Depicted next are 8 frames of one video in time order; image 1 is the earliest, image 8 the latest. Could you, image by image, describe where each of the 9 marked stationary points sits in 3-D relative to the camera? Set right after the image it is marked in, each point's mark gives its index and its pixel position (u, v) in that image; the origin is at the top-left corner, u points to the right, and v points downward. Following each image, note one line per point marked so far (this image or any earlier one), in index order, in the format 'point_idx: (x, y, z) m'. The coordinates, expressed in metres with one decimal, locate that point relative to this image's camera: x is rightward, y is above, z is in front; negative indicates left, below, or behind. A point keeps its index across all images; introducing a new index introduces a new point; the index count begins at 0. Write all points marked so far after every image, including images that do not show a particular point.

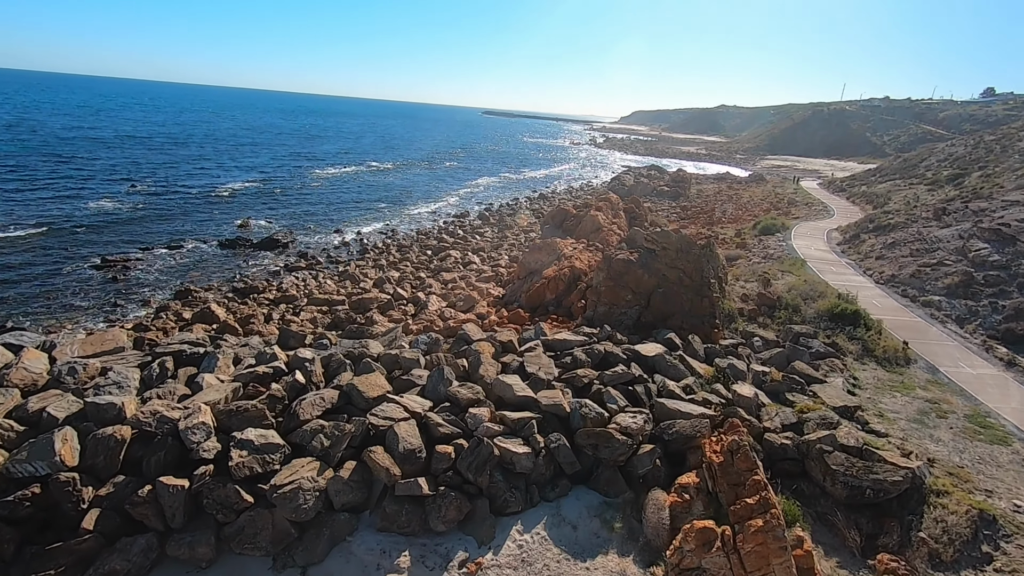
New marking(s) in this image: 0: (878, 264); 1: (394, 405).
0: (+12.0, +0.8, +17.7) m
1: (-1.8, -1.8, +8.4) m
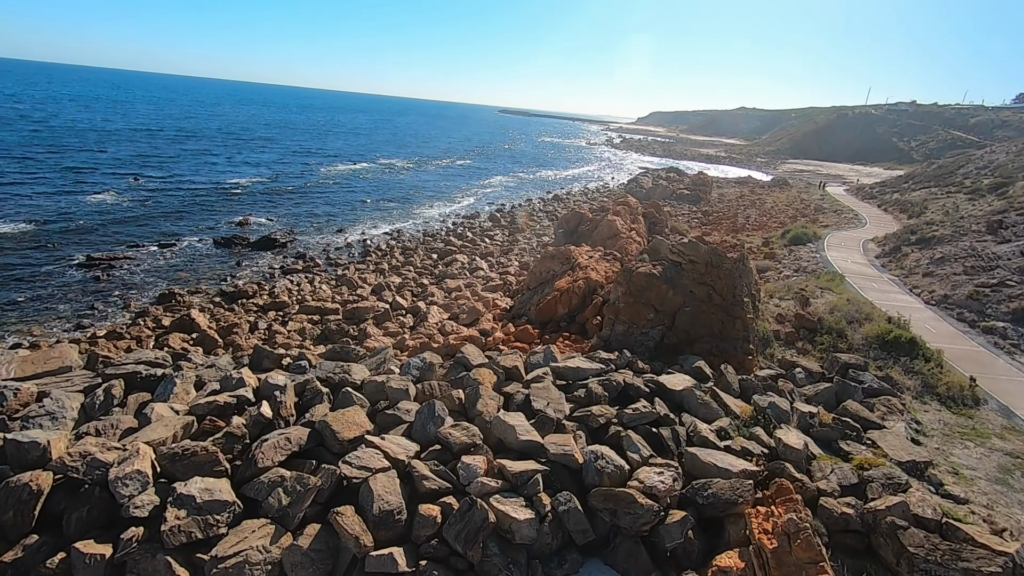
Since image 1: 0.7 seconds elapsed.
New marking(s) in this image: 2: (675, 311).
0: (+12.3, +0.2, +16.0) m
1: (-1.8, -2.1, +7.0) m
2: (+3.6, -0.5, +11.9) m
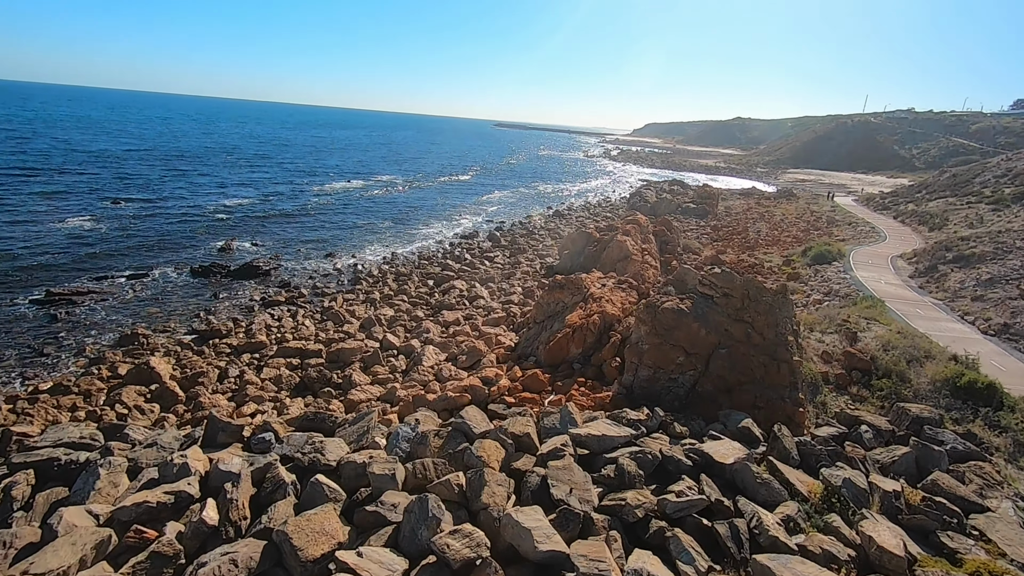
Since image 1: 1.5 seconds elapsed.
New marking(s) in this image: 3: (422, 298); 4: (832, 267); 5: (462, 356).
0: (+12.4, -0.5, +14.3) m
1: (-1.6, -2.8, +5.3) m
2: (+3.8, -1.2, +10.3) m
3: (-2.9, -0.3, +17.4) m
4: (+11.8, +0.8, +19.9) m
5: (-1.2, -1.6, +12.5) m
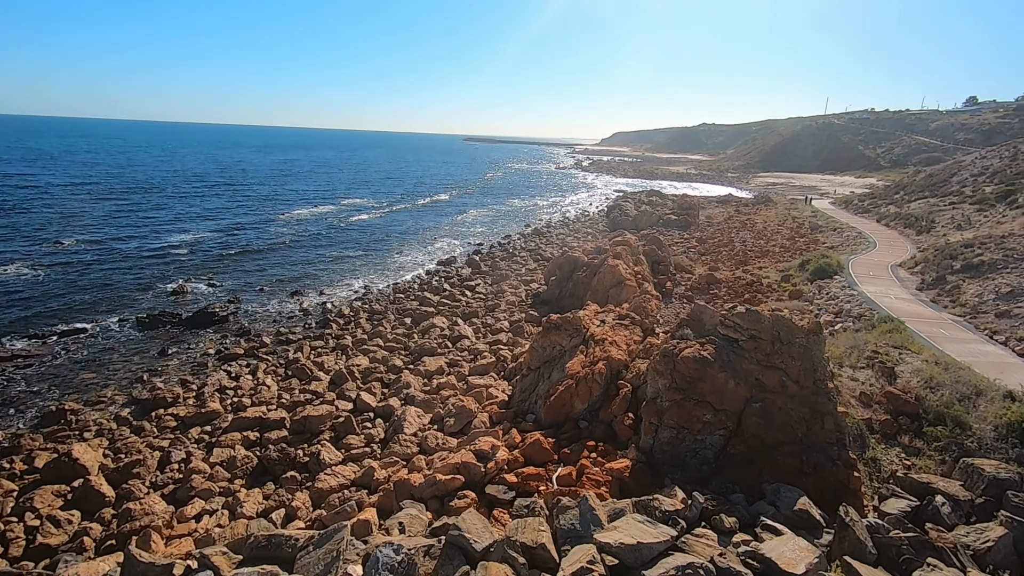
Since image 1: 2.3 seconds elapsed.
0: (+12.2, -0.9, +13.3) m
1: (-1.4, -3.7, +3.6) m
2: (+3.7, -2.0, +8.8) m
3: (-3.3, -1.5, +15.7) m
4: (+11.3, +0.2, +18.8) m
5: (-1.3, -2.6, +10.8) m
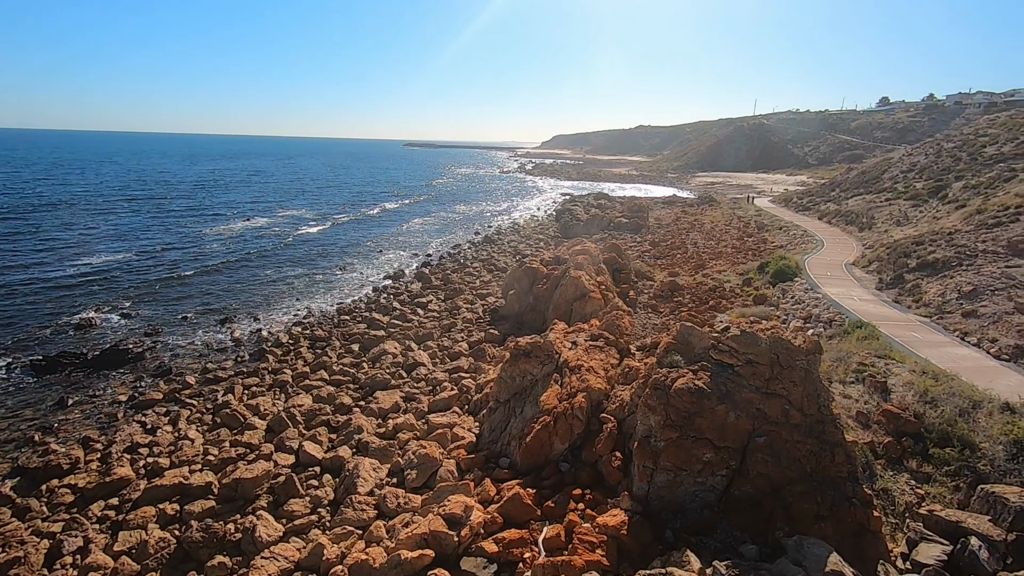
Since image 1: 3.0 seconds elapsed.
0: (+11.3, -0.9, +13.1) m
1: (-1.1, -4.2, +2.1) m
2: (+3.4, -2.3, +7.8) m
3: (-4.3, -2.2, +14.0) m
4: (+9.8, +0.1, +18.5) m
5: (-1.8, -3.1, +9.4) m
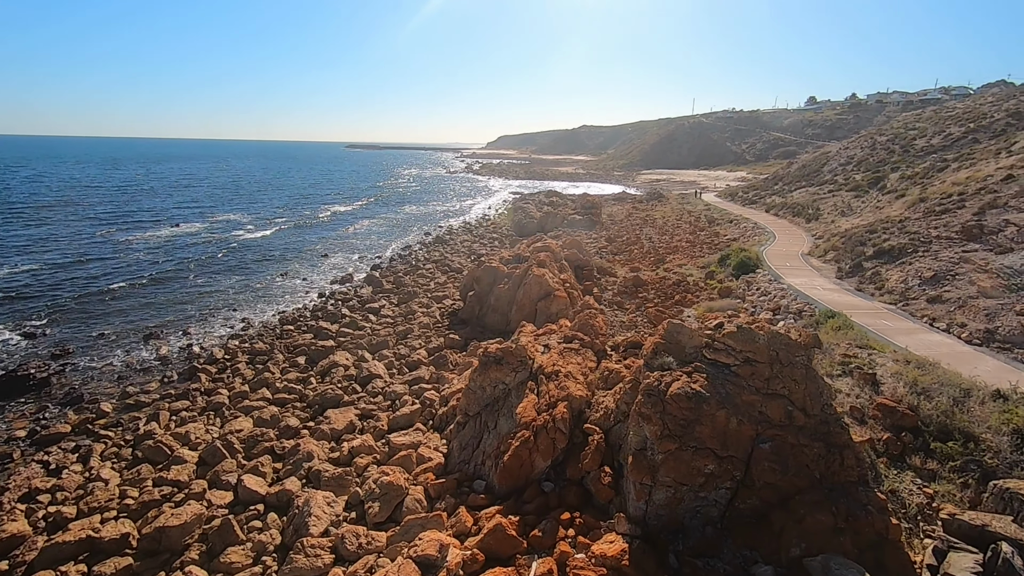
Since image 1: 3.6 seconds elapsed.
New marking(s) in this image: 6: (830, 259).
0: (+10.4, -0.6, +13.1) m
1: (-0.8, -4.2, +1.0) m
2: (+3.1, -2.2, +7.1) m
3: (-5.1, -2.4, +12.5) m
4: (+8.4, +0.4, +18.3) m
5: (-2.1, -3.2, +8.1) m
6: (+11.7, +1.1, +19.7) m
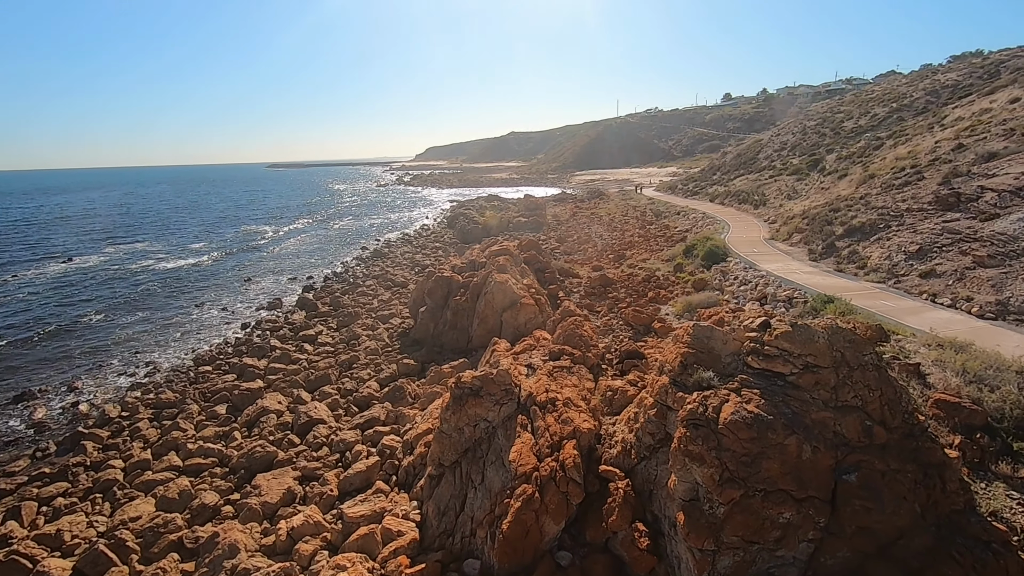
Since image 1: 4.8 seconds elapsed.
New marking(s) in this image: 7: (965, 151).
0: (+9.6, +0.1, +12.2) m
1: (+0.2, -4.2, -1.1) m
2: (+3.2, -2.0, +5.4) m
3: (-5.5, -3.0, +9.9) m
4: (+7.0, +0.8, +17.2) m
5: (-2.0, -3.5, +5.8) m
6: (+10.0, +1.7, +18.9) m
7: (+15.5, +4.7, +18.4) m
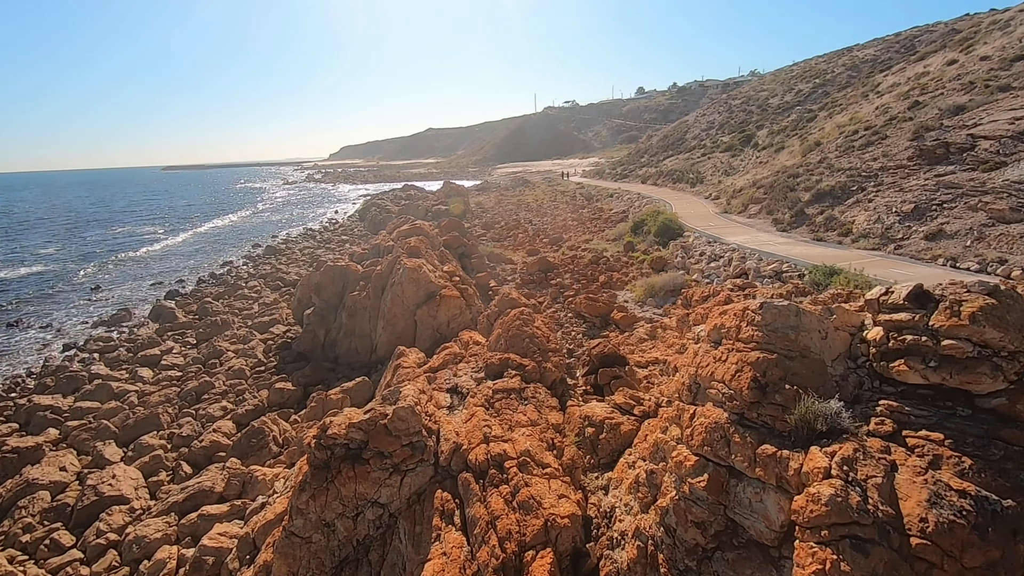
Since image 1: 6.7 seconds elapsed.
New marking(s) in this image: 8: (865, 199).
0: (+8.2, +0.7, +9.9) m
1: (+0.8, -3.9, -4.5) m
2: (+2.8, -1.6, +2.3) m
3: (-6.4, -3.0, +5.6) m
4: (+4.8, +1.3, +14.5) m
5: (-2.3, -3.3, +2.1) m
6: (+7.5, +2.4, +16.7) m
7: (+12.9, +5.6, +16.9) m
8: (+8.6, +2.1, +13.0) m
